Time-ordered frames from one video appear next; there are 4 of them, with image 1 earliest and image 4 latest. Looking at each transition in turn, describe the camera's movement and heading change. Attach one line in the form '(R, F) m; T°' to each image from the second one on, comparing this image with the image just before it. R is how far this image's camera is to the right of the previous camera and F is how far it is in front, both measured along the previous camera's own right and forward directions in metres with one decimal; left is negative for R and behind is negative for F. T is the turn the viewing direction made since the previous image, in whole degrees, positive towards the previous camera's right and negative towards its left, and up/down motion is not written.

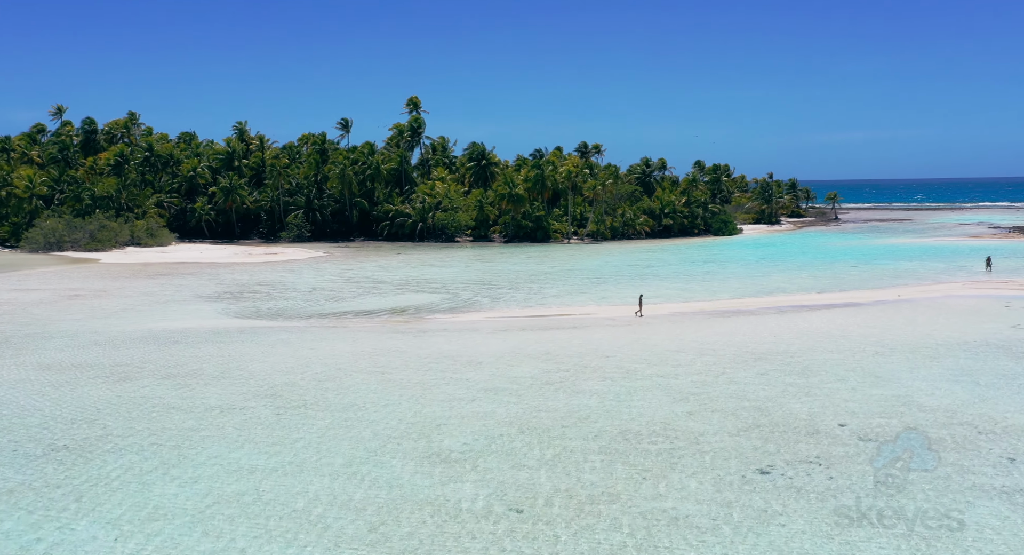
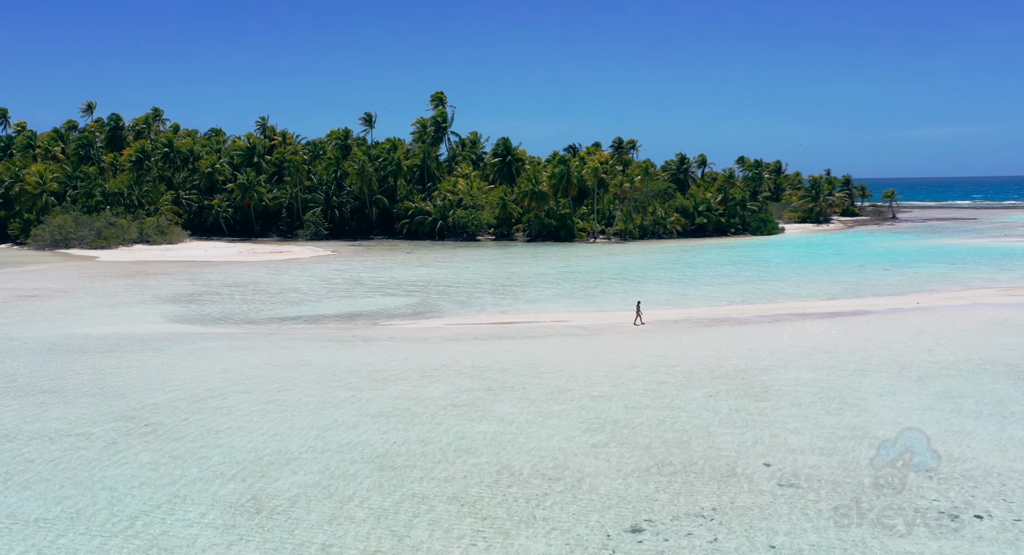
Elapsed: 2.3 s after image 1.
(+2.6, +1.8) m; -4°
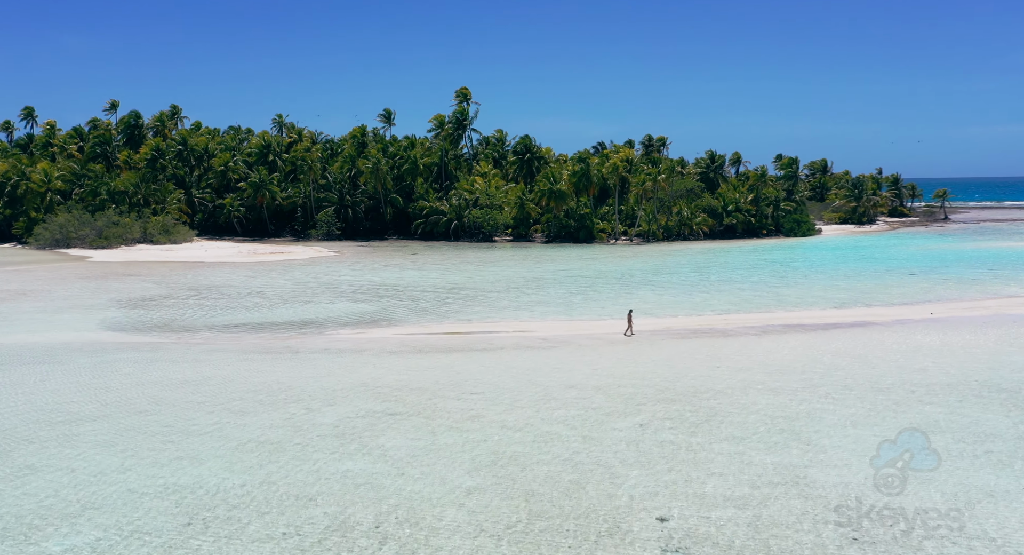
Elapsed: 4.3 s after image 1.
(+2.4, +1.8) m; -3°
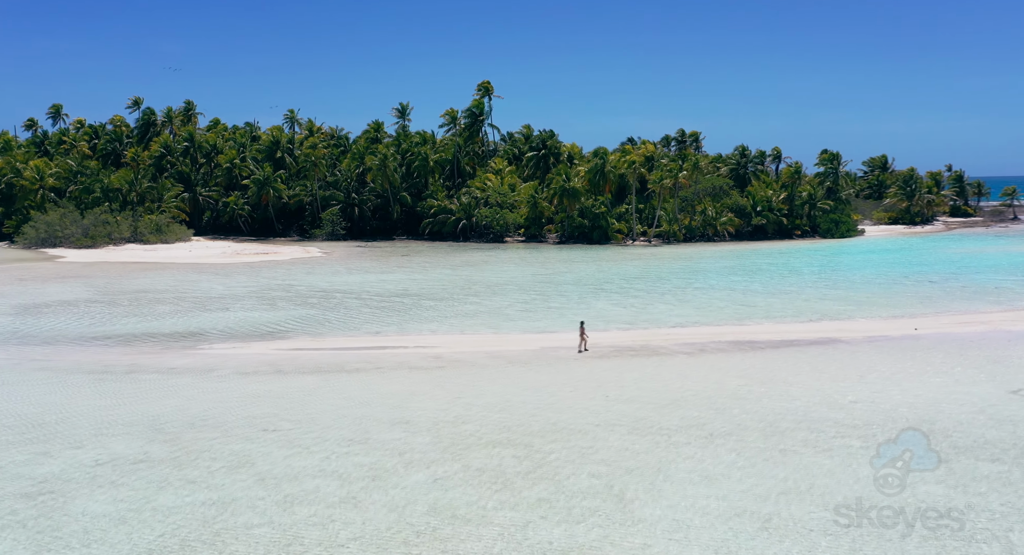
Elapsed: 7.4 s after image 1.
(+4.1, +2.5) m; -4°
